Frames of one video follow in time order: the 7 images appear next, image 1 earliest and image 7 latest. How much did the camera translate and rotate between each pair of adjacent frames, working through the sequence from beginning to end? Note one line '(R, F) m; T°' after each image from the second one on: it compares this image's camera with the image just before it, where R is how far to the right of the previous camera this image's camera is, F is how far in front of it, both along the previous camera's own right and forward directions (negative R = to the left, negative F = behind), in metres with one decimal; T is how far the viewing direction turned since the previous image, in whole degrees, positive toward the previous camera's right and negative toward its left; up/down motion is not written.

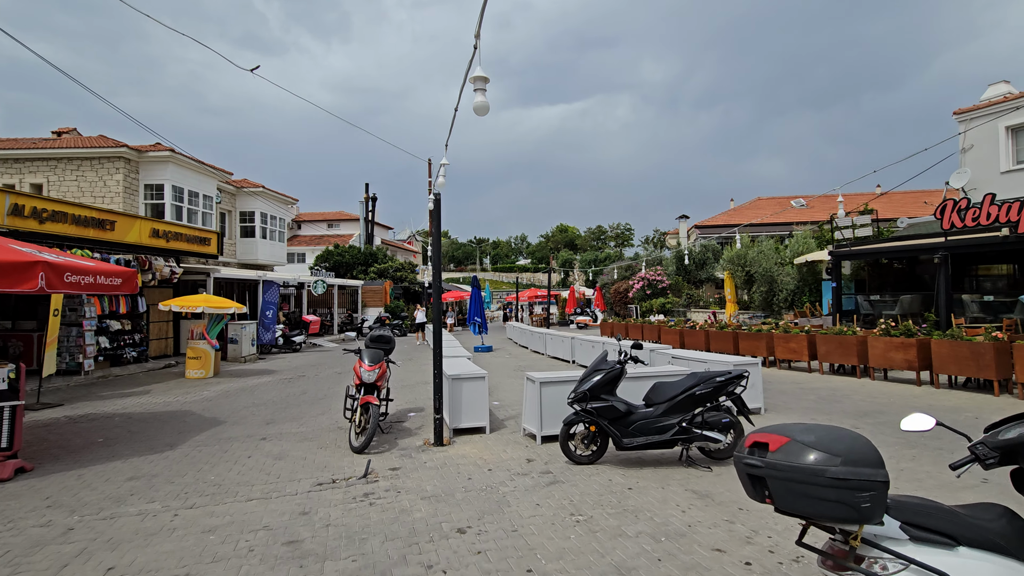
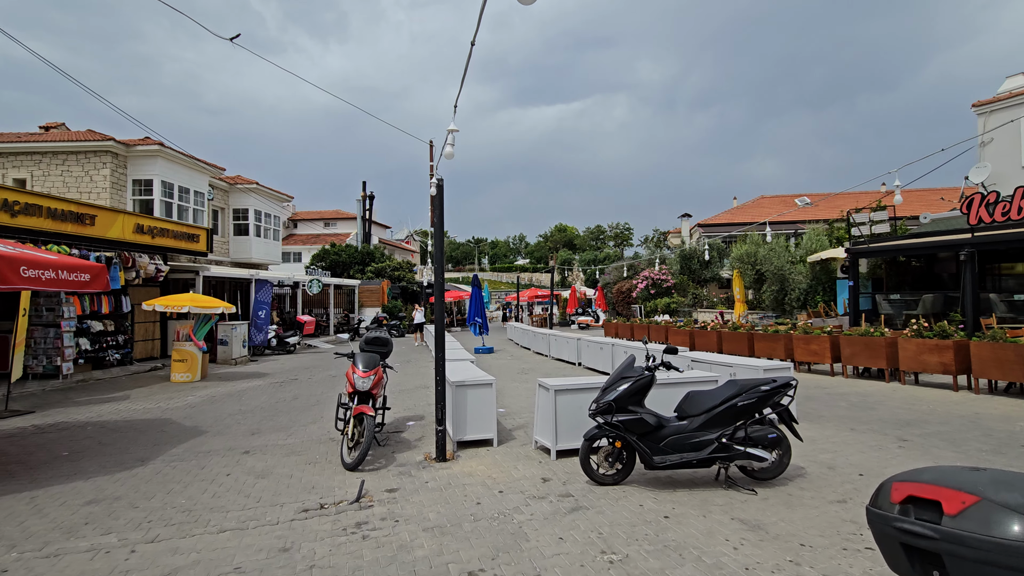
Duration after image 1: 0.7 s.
(-0.2, +0.7) m; 0°
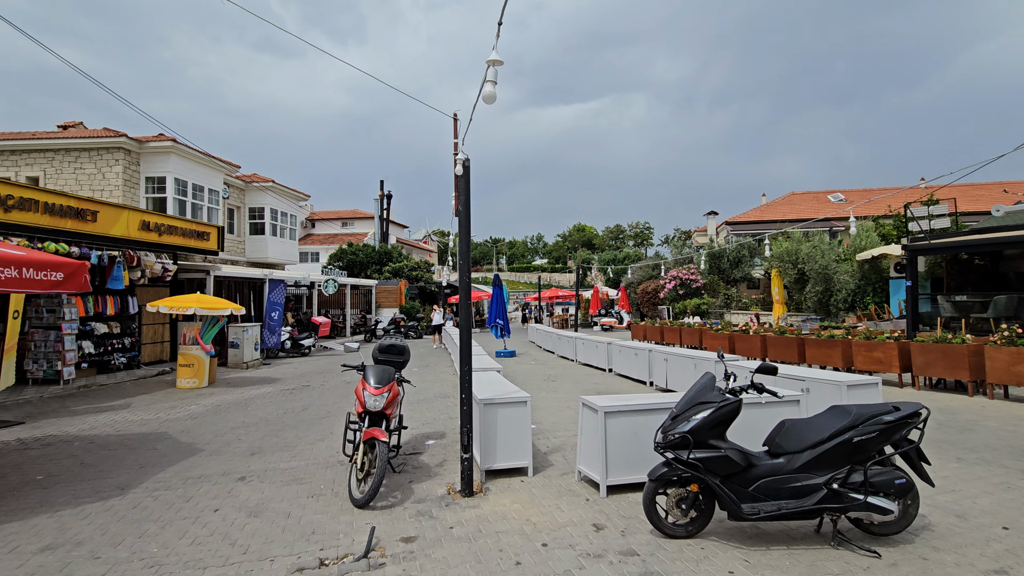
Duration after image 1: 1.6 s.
(-0.2, +1.0) m; -2°
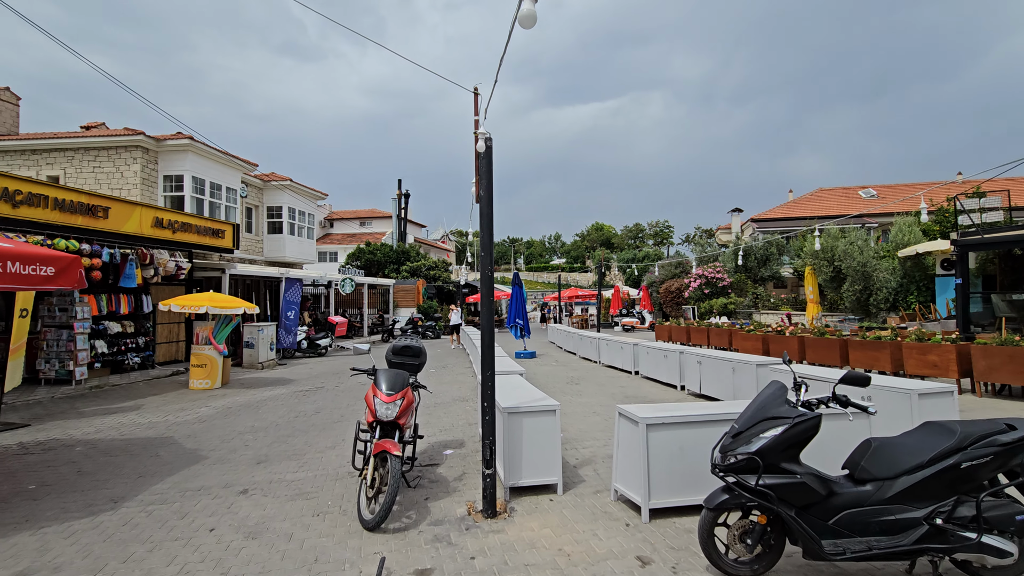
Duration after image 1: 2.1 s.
(-0.1, +0.5) m; -2°
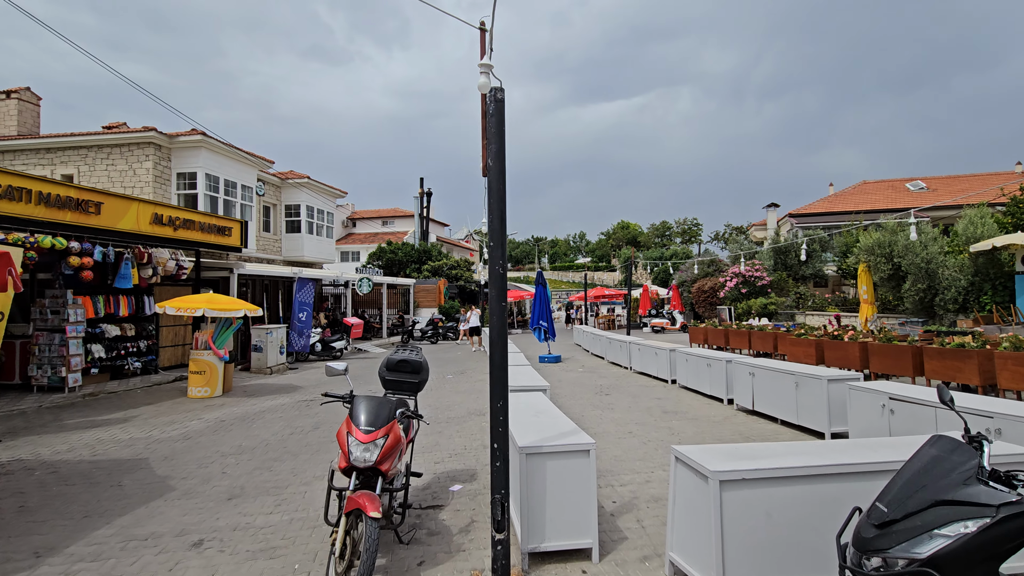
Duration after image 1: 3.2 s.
(0.0, +1.1) m; -3°
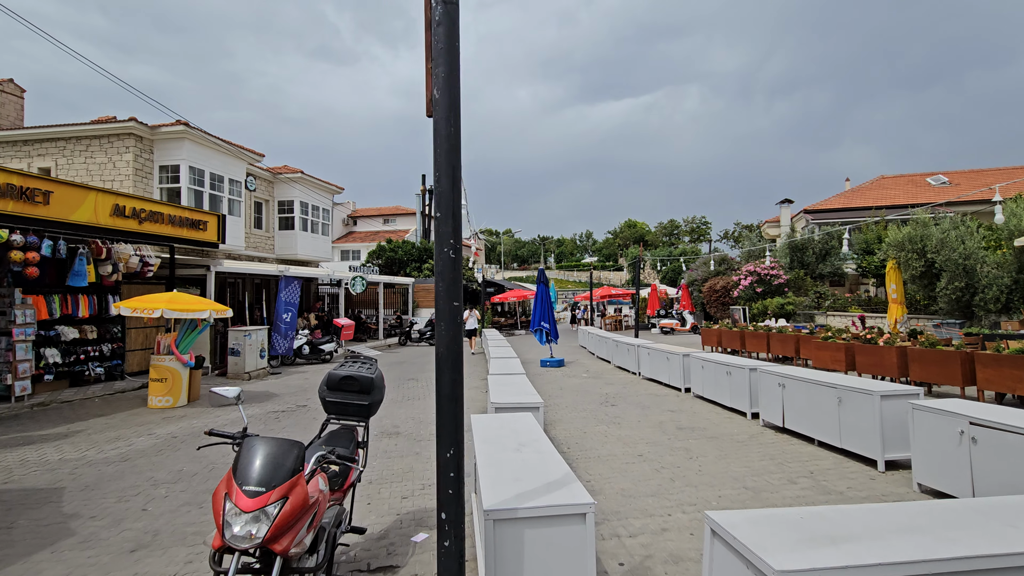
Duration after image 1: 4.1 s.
(+0.2, +1.1) m; -1°
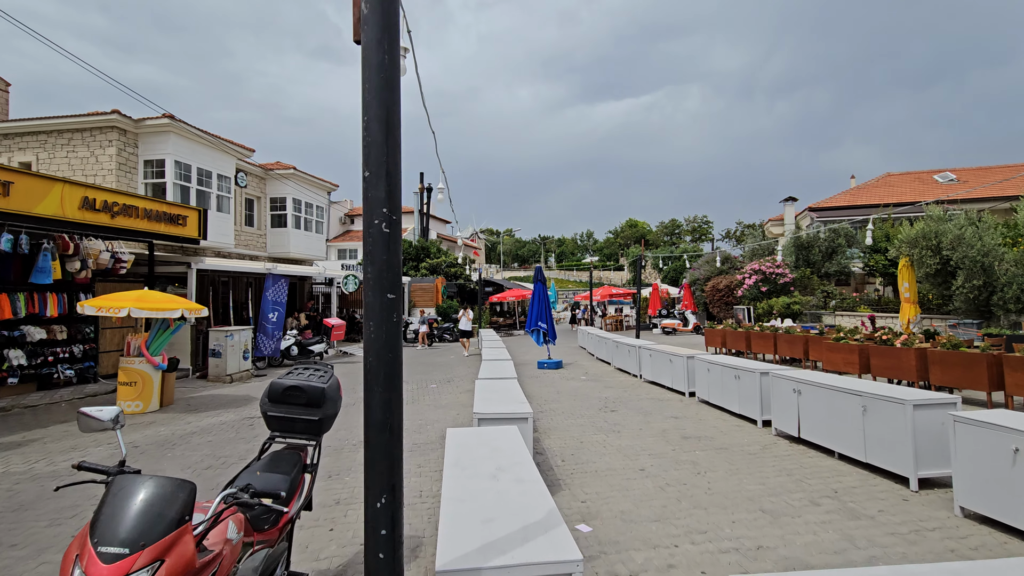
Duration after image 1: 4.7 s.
(+0.1, +0.6) m; 0°
